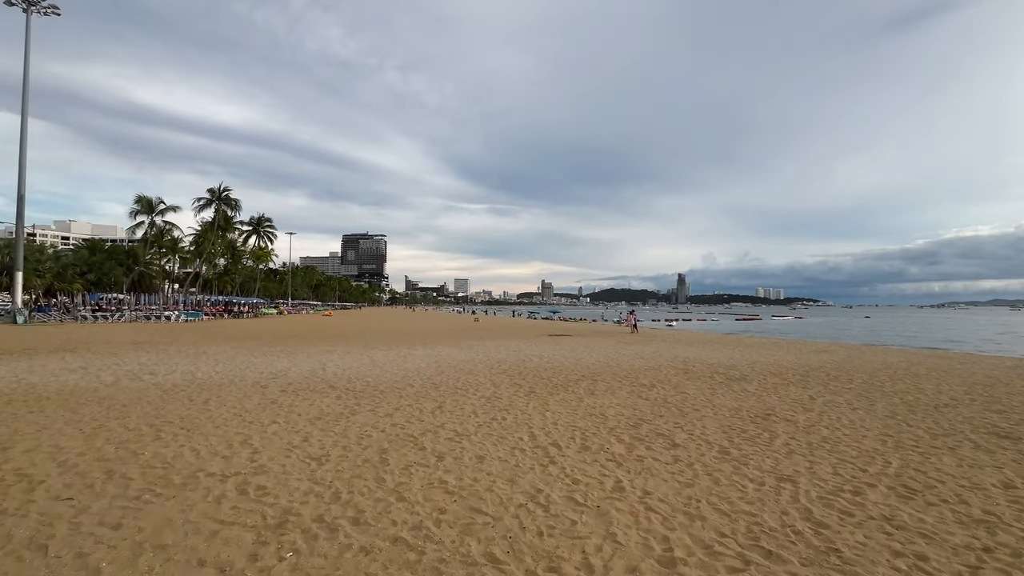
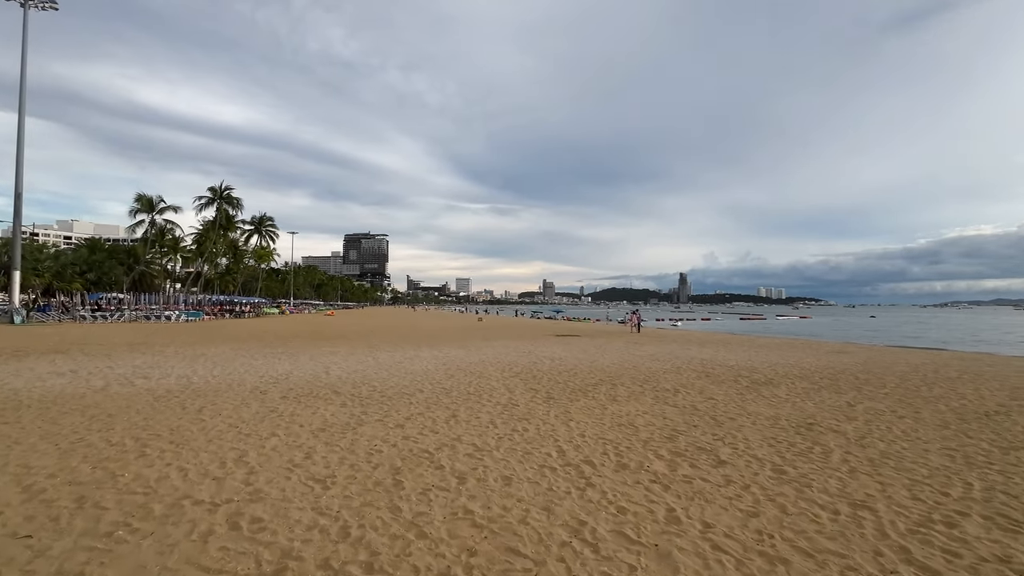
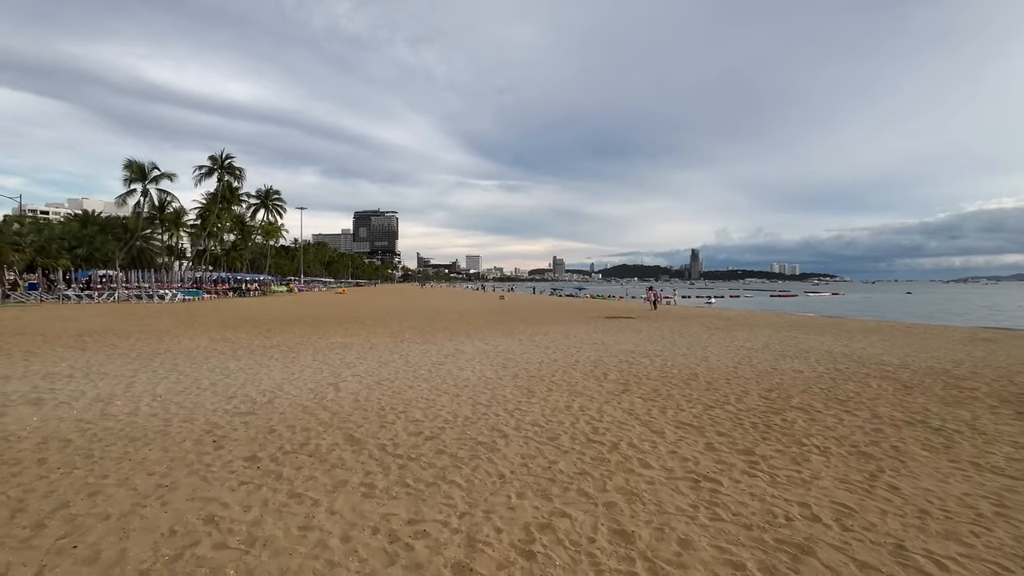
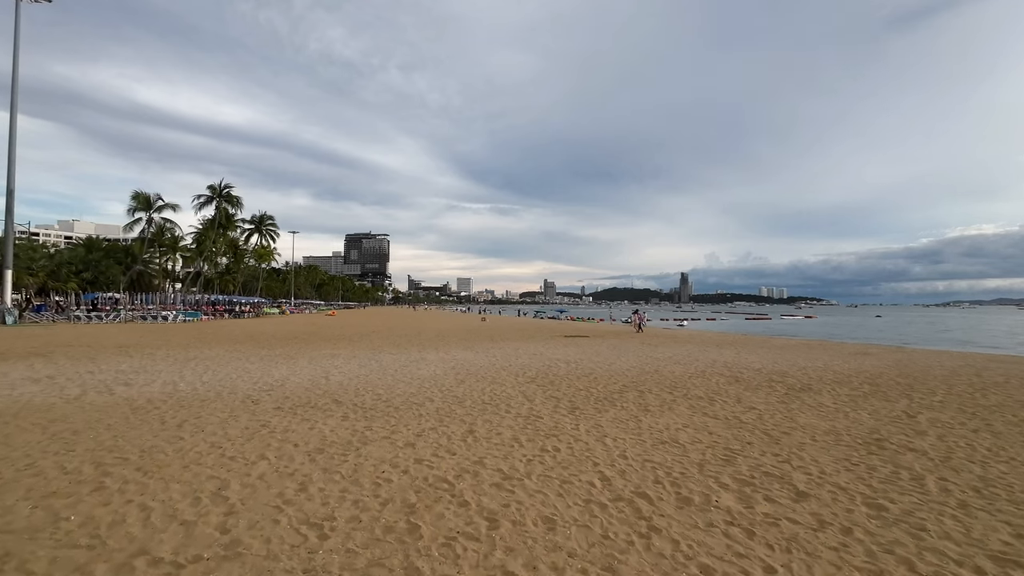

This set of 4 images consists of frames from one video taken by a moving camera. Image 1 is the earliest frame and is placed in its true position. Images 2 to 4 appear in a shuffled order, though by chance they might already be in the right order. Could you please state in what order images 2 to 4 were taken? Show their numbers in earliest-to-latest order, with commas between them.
2, 4, 3
